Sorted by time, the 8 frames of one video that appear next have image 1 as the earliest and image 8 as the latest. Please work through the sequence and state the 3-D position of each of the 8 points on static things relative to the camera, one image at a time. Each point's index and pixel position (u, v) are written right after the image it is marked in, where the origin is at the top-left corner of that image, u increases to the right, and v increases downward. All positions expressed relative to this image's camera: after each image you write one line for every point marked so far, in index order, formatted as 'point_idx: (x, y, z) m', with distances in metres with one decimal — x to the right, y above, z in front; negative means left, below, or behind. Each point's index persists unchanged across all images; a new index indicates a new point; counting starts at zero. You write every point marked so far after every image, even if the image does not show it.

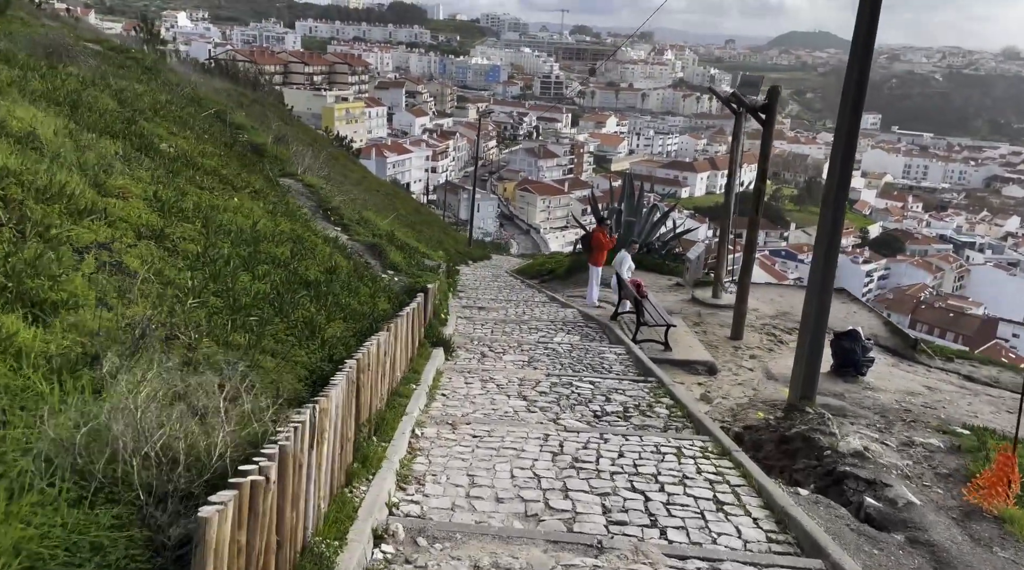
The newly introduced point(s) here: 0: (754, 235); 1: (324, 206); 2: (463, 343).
0: (+2.8, +0.6, +10.4) m
1: (-2.0, +0.9, +9.8) m
2: (-0.4, -0.5, +7.7) m
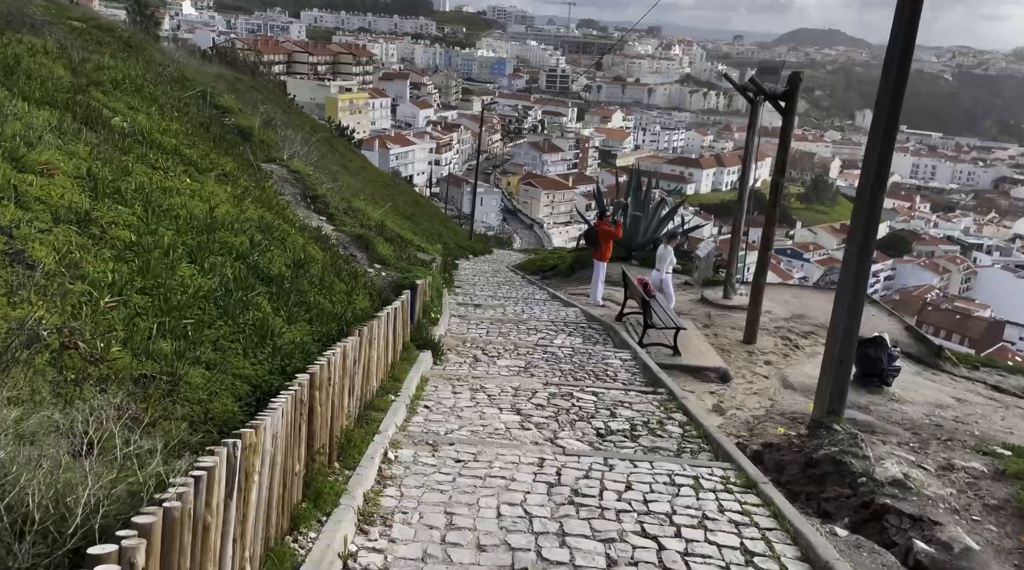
0: (+2.8, +0.6, +9.7) m
1: (-2.1, +0.9, +9.1) m
2: (-0.4, -0.5, +7.1) m
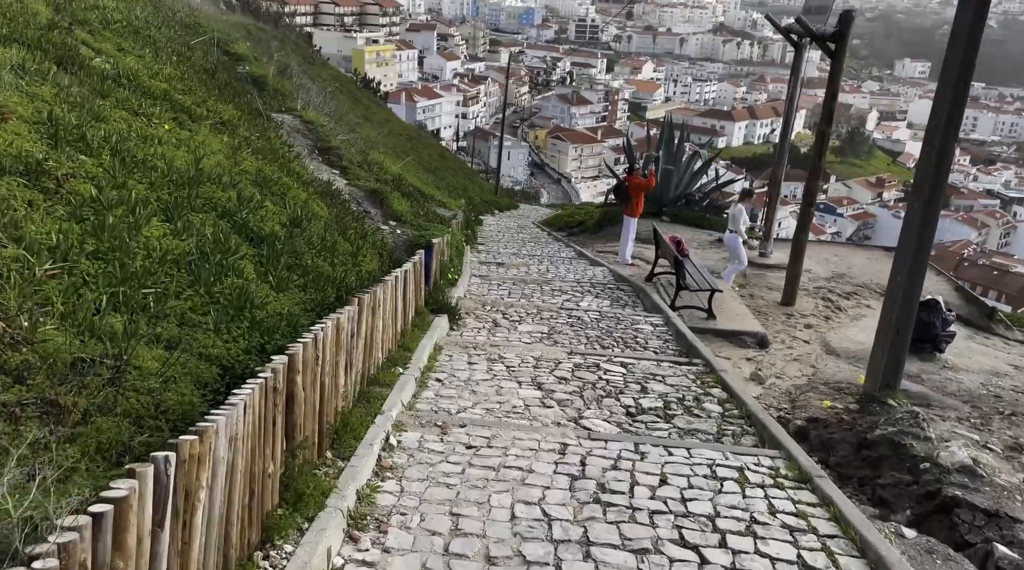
0: (+3.1, +1.0, +9.1) m
1: (-1.8, +1.3, +8.7) m
2: (-0.3, -0.2, +6.6) m
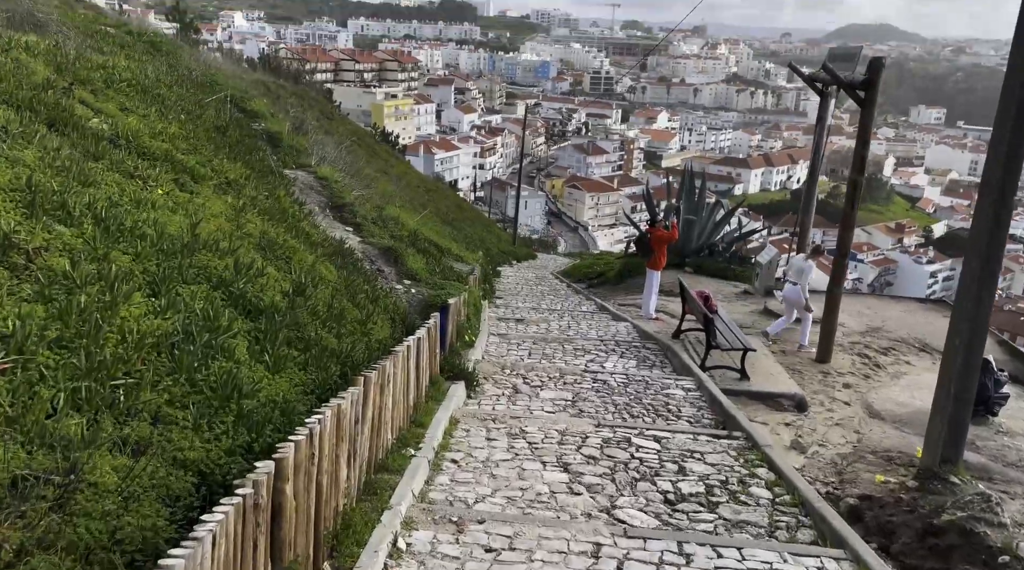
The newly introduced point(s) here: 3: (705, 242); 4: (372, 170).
0: (+3.2, +0.5, +8.7) m
1: (-1.6, +0.8, +8.4) m
2: (-0.1, -0.6, +6.2) m
3: (+3.1, +0.7, +14.6) m
4: (-2.8, +2.3, +18.1) m
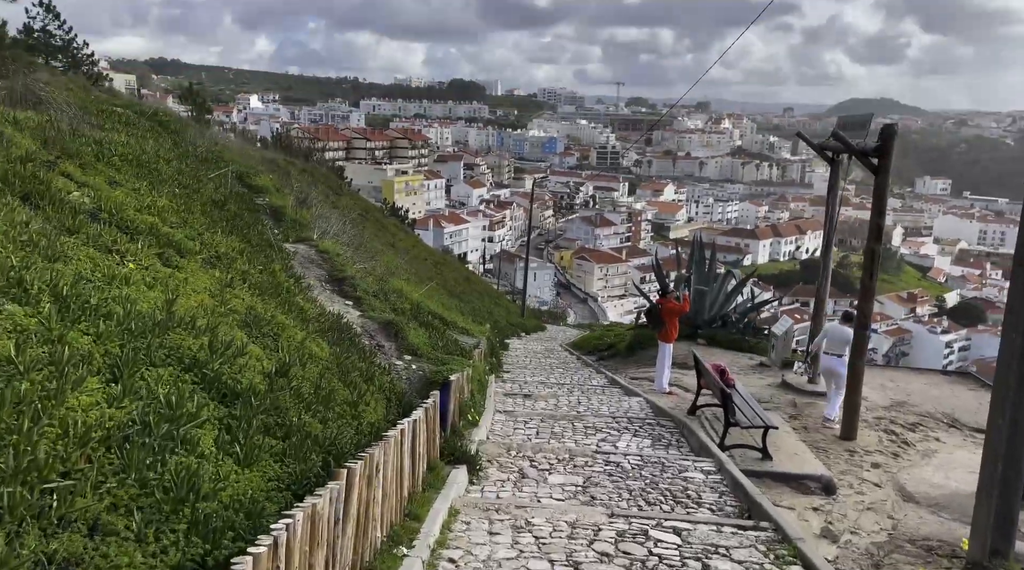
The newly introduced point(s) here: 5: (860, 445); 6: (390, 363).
0: (+3.3, -0.2, +8.4) m
1: (-1.6, +0.1, +8.1) m
2: (-0.1, -1.1, +5.9) m
3: (+3.3, -0.4, +14.2) m
4: (-2.7, +0.8, +17.9) m
5: (+3.4, -1.5, +8.7) m
6: (-0.9, -0.6, +6.4) m
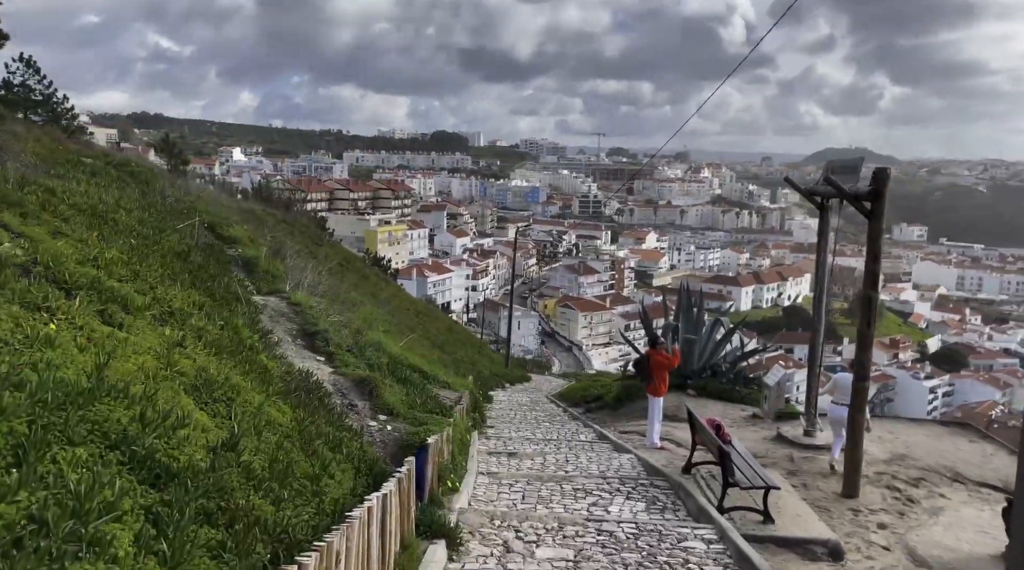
0: (+3.2, -0.6, +8.0) m
1: (-1.7, -0.4, +7.7) m
2: (-0.2, -1.4, +5.4) m
3: (+3.0, -1.2, +13.8) m
4: (-3.0, -0.2, +17.4) m
5: (+3.2, -2.0, +8.2) m
6: (-1.0, -0.9, +5.9) m
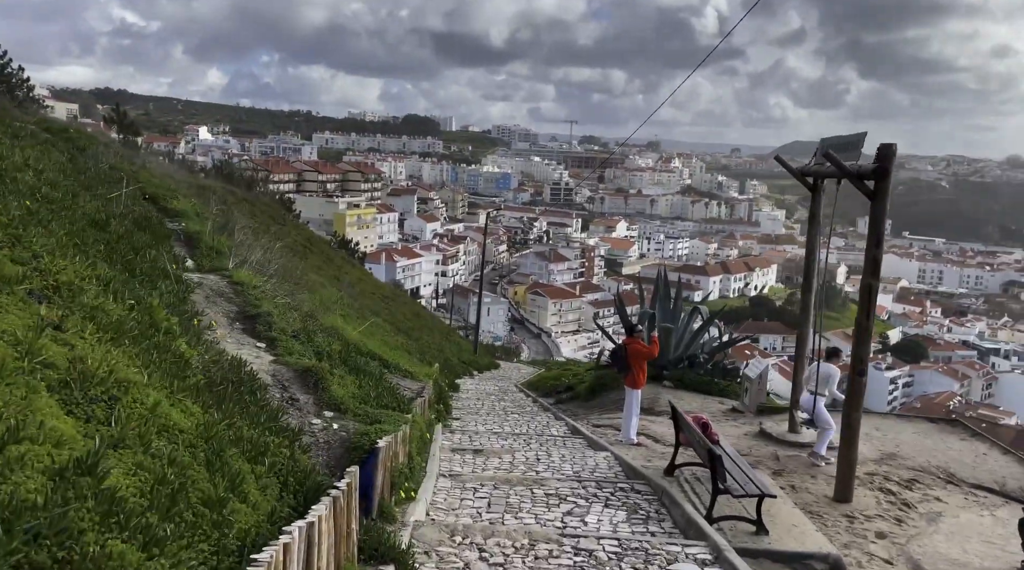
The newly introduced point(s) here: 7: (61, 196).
0: (+2.9, -0.5, +7.3) m
1: (-2.0, -0.2, +6.8) m
2: (-0.4, -1.3, +4.6) m
3: (+2.5, -1.0, +13.2) m
4: (-3.6, +0.2, +16.6) m
5: (+2.9, -1.9, +7.6) m
6: (-1.2, -0.8, +5.1) m
7: (-2.8, +0.5, +5.6) m
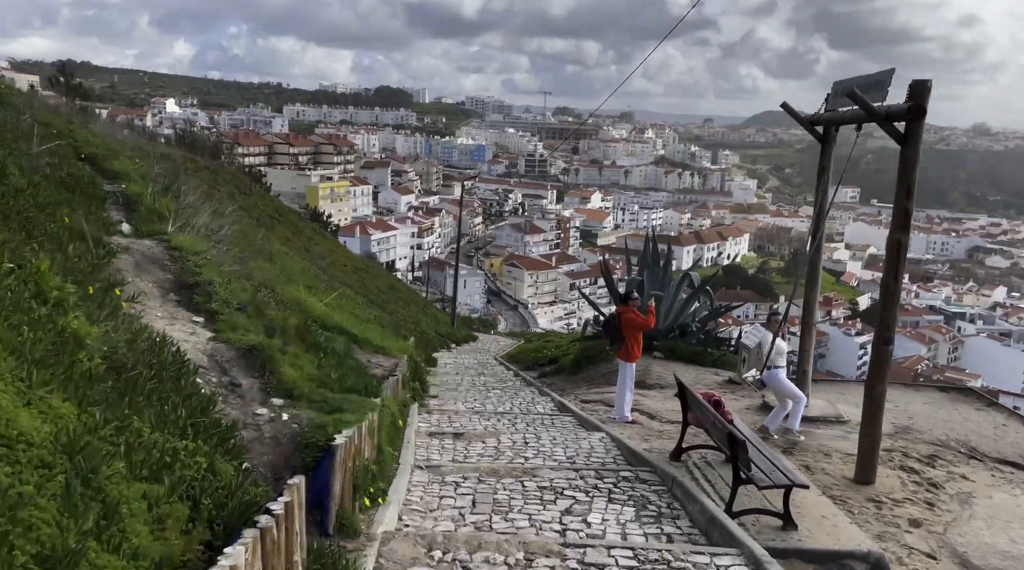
0: (+2.8, -0.2, +6.5) m
1: (-2.1, 0.0, +5.8) m
2: (-0.4, -1.1, +3.7) m
3: (+2.3, -0.5, +12.3) m
4: (-4.0, +0.7, +15.5) m
5: (+2.8, -1.6, +6.8) m
6: (-1.2, -0.6, +4.2) m
7: (-2.9, +0.7, +4.6) m
